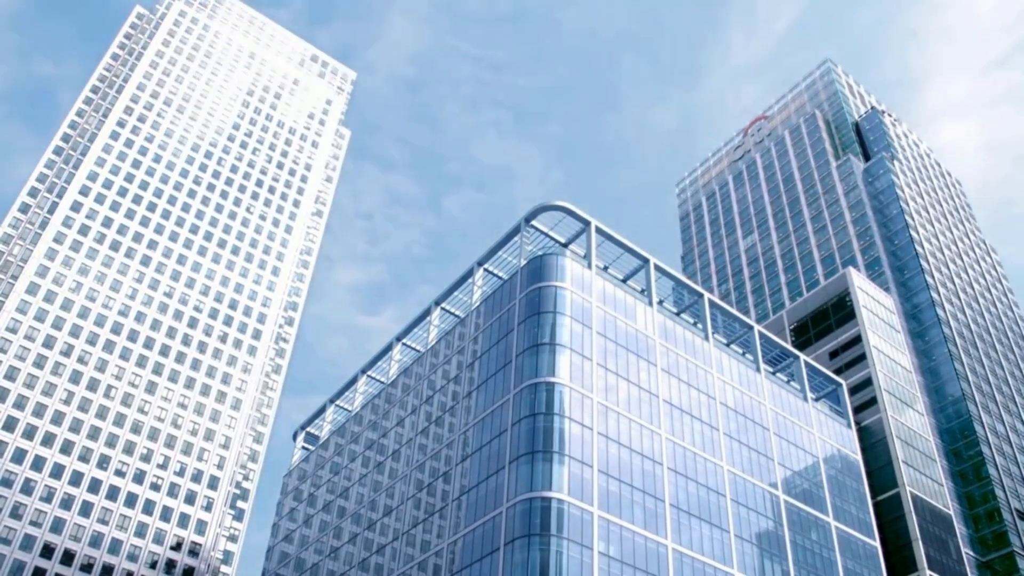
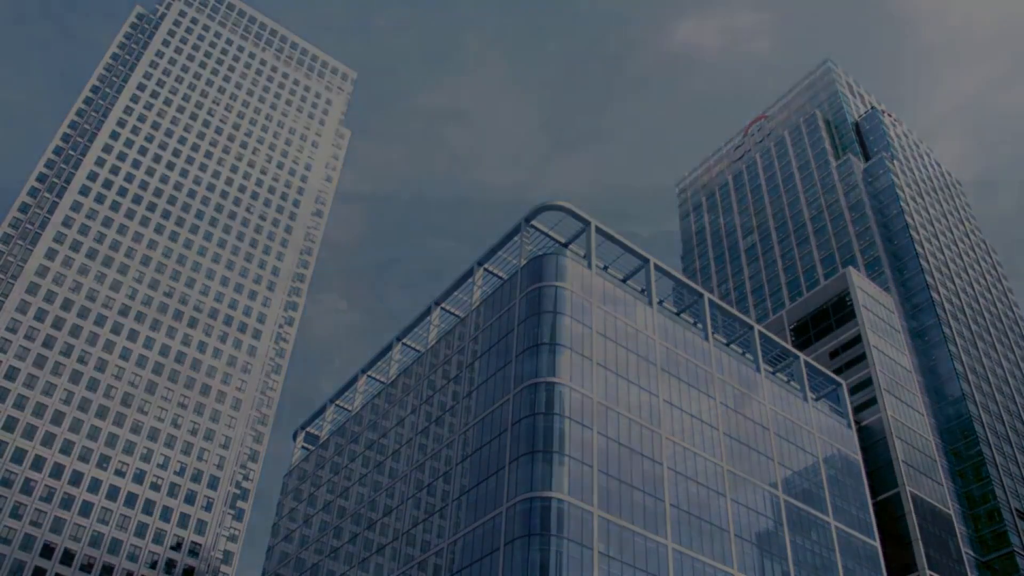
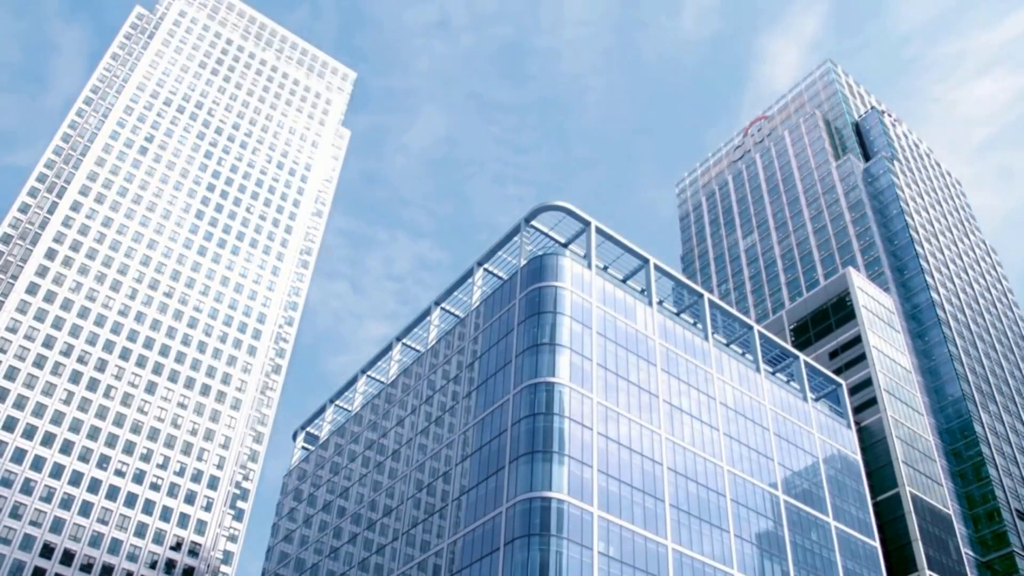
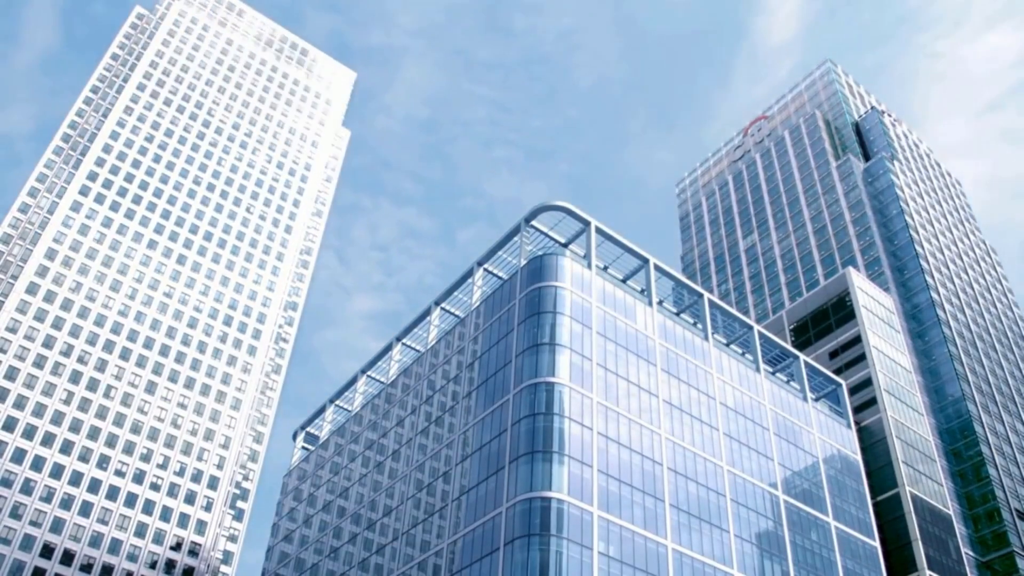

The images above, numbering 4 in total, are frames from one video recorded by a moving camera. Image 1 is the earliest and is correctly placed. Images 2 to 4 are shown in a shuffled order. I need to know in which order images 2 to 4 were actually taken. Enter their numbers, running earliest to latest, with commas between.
4, 3, 2
